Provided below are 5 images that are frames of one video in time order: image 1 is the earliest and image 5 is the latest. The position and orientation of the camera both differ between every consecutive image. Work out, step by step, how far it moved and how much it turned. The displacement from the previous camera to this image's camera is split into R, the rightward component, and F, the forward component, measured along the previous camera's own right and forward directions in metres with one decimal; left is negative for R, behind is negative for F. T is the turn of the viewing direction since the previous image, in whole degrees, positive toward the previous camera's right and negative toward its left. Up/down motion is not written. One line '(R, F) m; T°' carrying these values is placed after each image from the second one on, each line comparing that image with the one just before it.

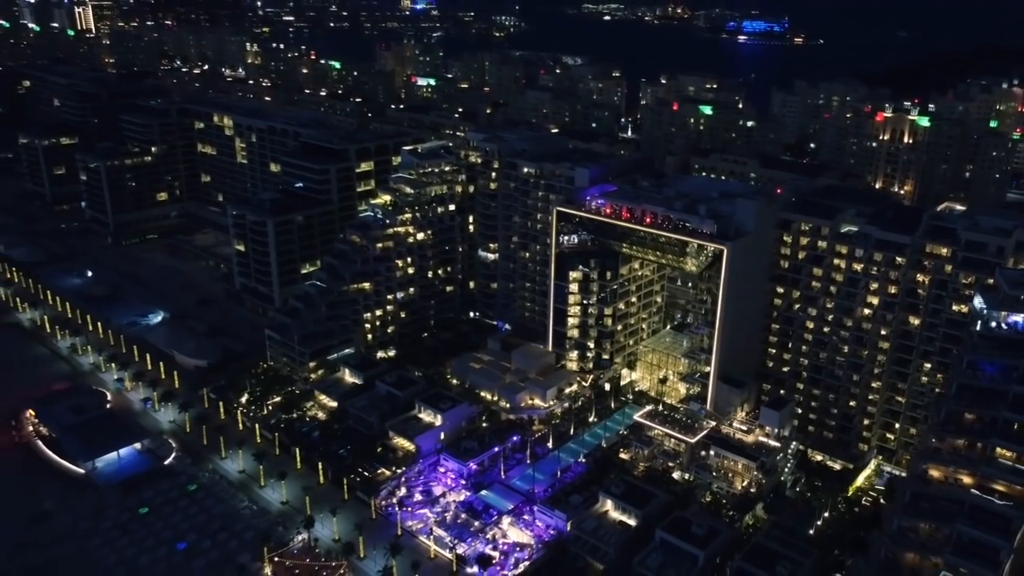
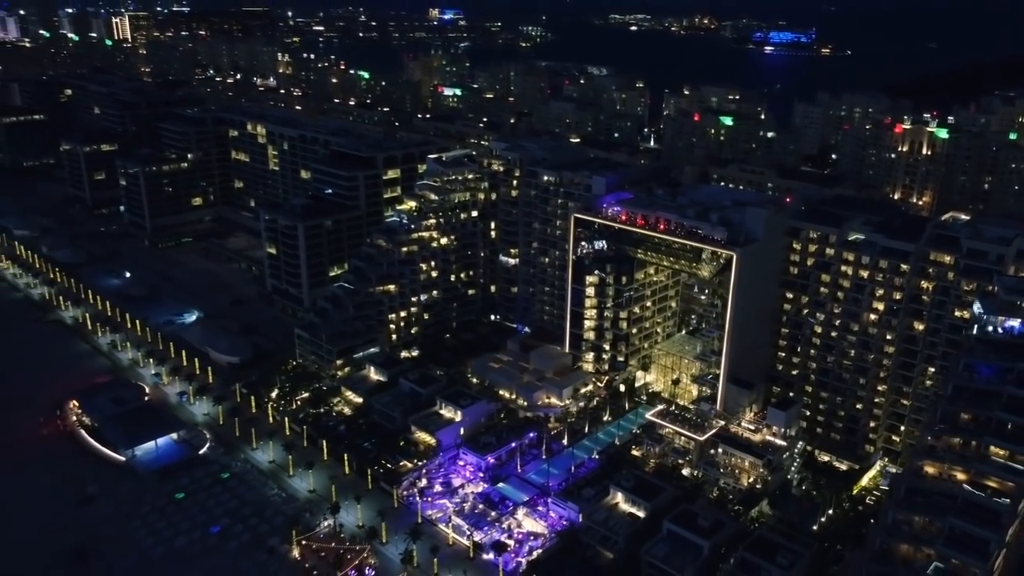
(+0.3, -1.9) m; -2°
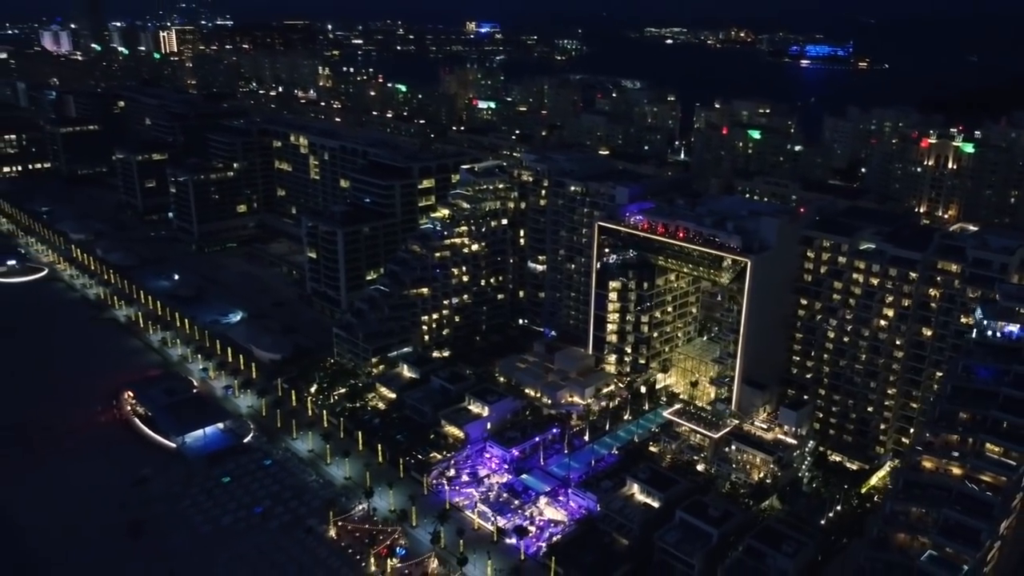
(+0.4, -2.6) m; -2°
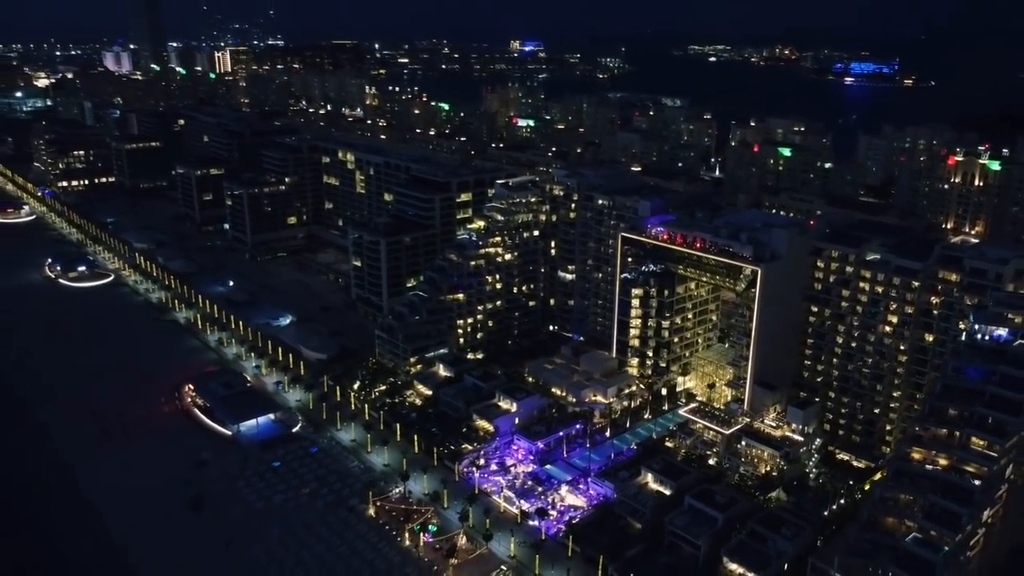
(+0.9, -3.7) m; -3°
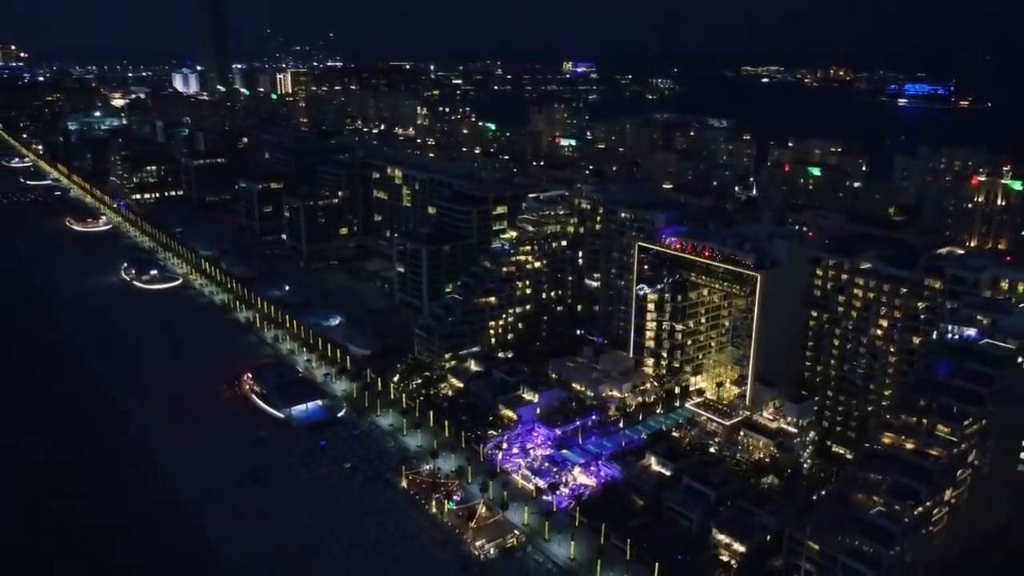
(+1.8, -5.1) m; -4°
